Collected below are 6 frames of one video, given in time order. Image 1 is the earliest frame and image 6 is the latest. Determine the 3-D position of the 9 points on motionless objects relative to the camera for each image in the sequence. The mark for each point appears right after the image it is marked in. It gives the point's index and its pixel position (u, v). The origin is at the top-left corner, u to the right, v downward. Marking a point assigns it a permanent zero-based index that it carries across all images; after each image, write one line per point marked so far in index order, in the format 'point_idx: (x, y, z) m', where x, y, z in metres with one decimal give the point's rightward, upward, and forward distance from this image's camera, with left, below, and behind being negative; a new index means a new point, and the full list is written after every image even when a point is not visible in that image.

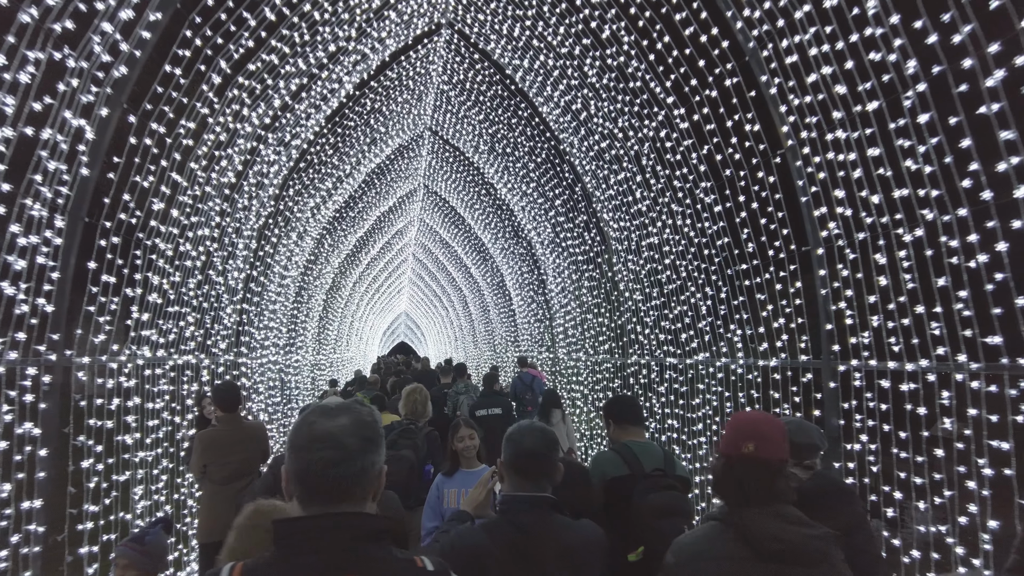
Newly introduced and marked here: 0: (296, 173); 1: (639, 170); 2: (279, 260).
0: (-3.6, +1.9, +11.1) m
1: (+1.8, +1.6, +9.2) m
2: (-4.2, +0.5, +12.2) m
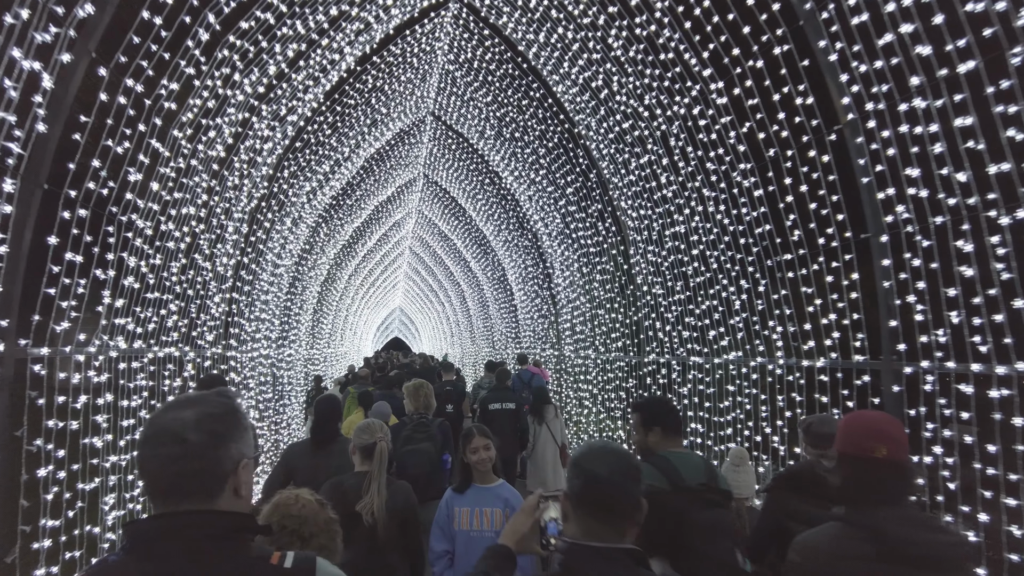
0: (-3.4, +2.1, +10.4) m
1: (+2.0, +1.7, +8.5) m
2: (-4.1, +0.7, +11.4) m
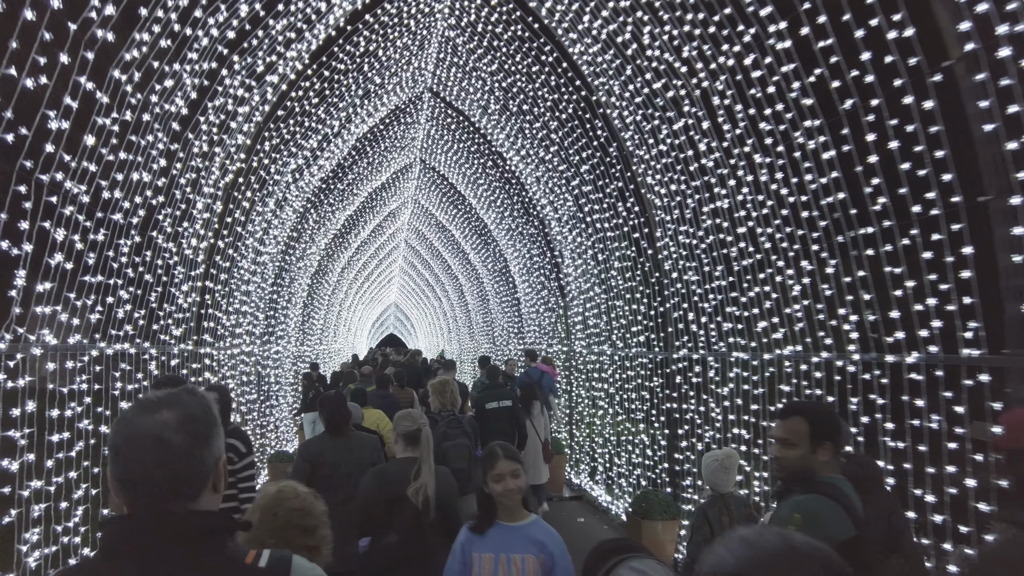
0: (-3.3, +2.3, +9.1) m
1: (+2.2, +1.9, +7.3) m
2: (-3.9, +0.9, +10.2) m
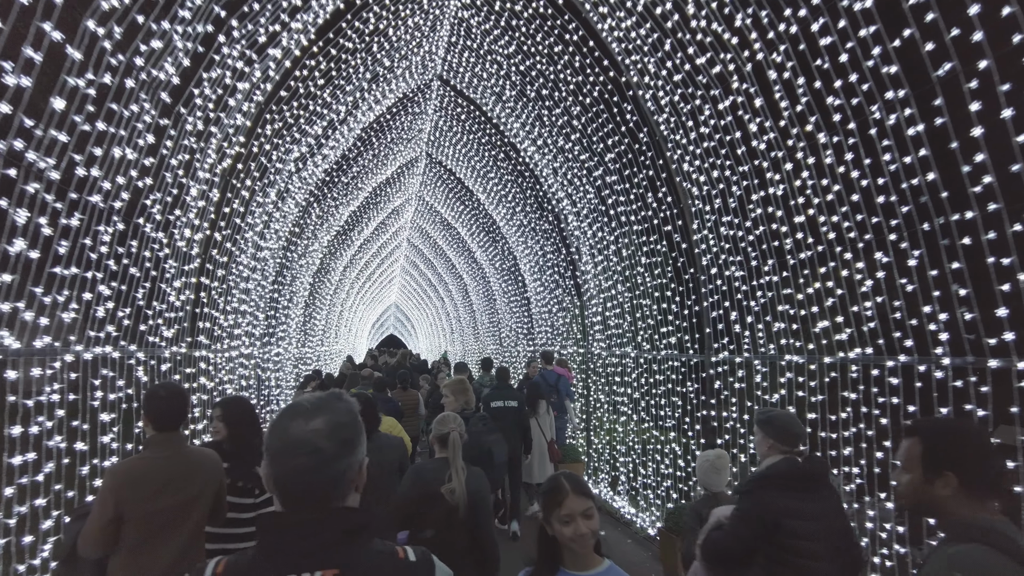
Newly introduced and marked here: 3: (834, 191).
0: (-3.0, +2.3, +8.4) m
1: (+2.5, +1.9, +6.6) m
2: (-3.6, +0.9, +9.4) m
3: (+2.9, +0.9, +6.0) m
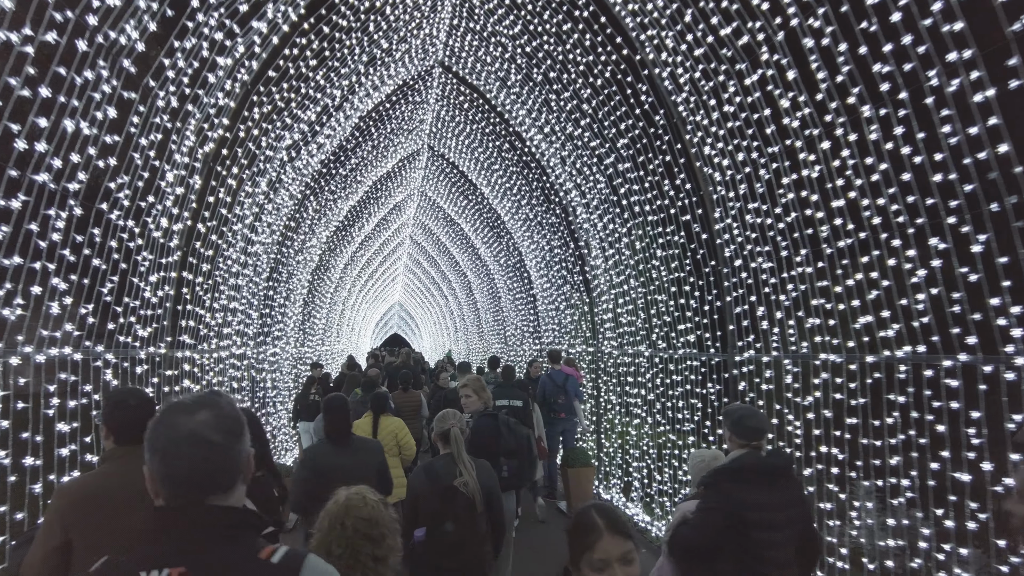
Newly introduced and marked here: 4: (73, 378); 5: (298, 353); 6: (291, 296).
0: (-2.9, +2.4, +7.8) m
1: (+2.5, +2.0, +5.9) m
2: (-3.6, +1.0, +8.8) m
3: (+3.0, +0.9, +5.3) m
4: (-3.1, -0.6, +4.7) m
5: (-5.5, -1.7, +17.3) m
6: (-4.8, -0.2, +14.5) m
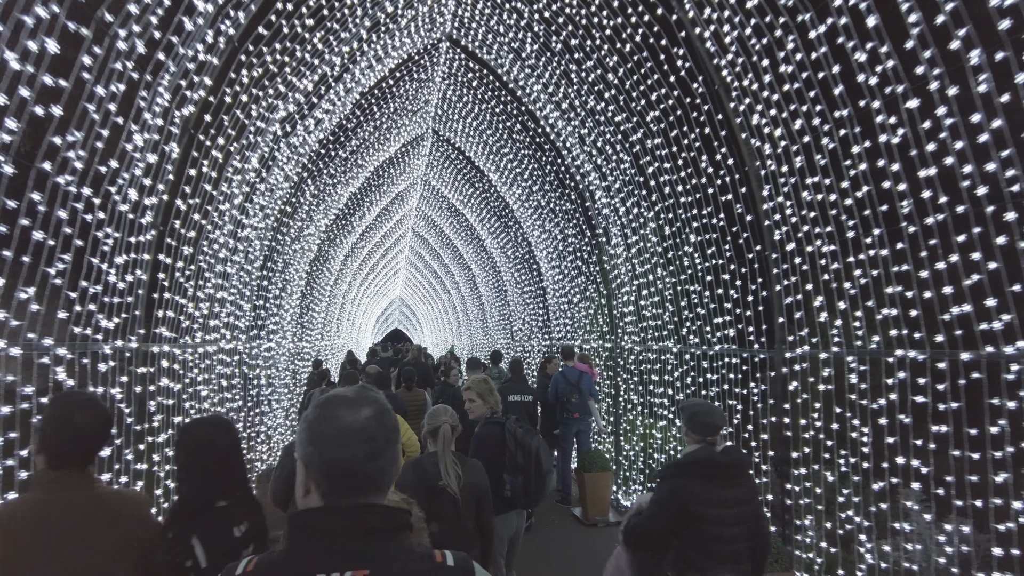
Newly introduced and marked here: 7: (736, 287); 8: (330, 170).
0: (-2.7, +2.5, +6.9) m
1: (+2.7, +2.1, +5.0) m
2: (-3.3, +1.1, +7.9) m
3: (+3.2, +1.1, +4.4) m
4: (-2.9, -0.5, +3.8) m
5: (-5.3, -1.5, +16.4) m
6: (-4.6, 0.0, +13.6) m
7: (+2.6, 0.0, +7.7) m
8: (-3.7, +2.4, +13.2) m
